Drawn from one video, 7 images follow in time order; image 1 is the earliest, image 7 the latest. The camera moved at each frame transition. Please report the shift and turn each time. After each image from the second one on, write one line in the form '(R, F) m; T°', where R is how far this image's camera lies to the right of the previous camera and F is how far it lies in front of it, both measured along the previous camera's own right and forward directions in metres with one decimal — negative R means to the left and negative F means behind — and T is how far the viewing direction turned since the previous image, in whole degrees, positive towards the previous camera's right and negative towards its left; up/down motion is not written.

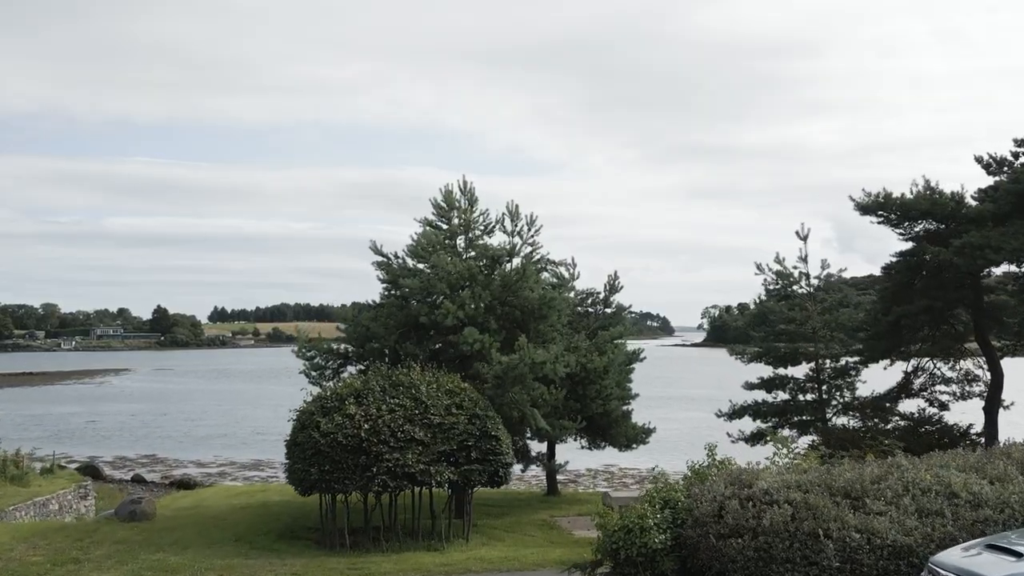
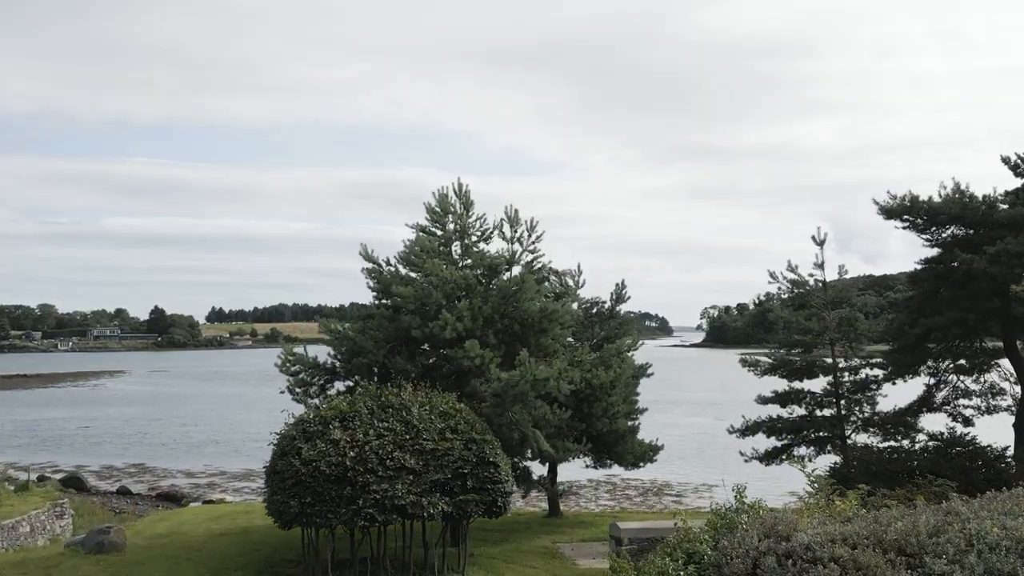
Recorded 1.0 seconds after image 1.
(0.0, +1.2) m; 0°
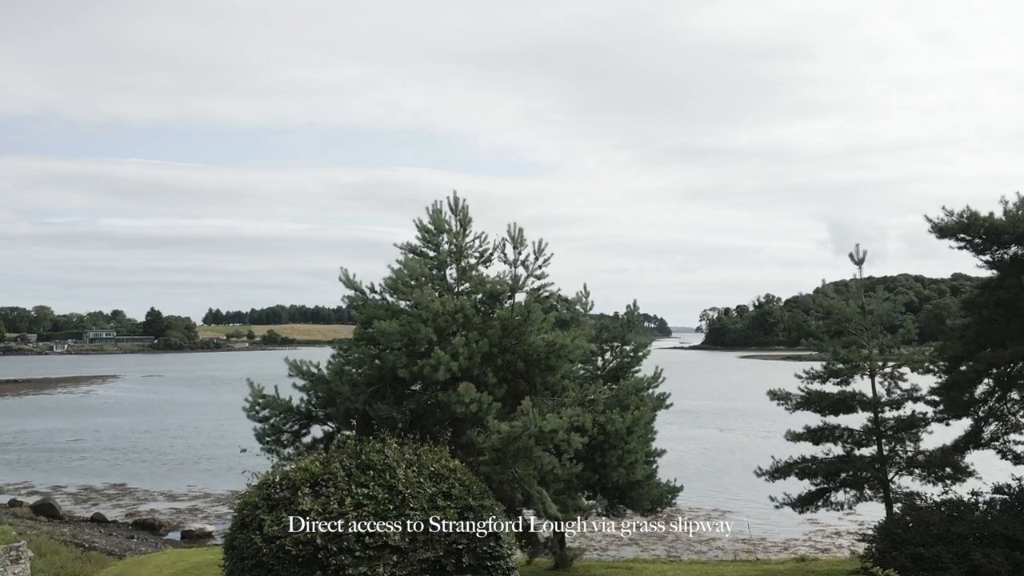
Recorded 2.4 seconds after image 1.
(-0.1, +2.1) m; 0°
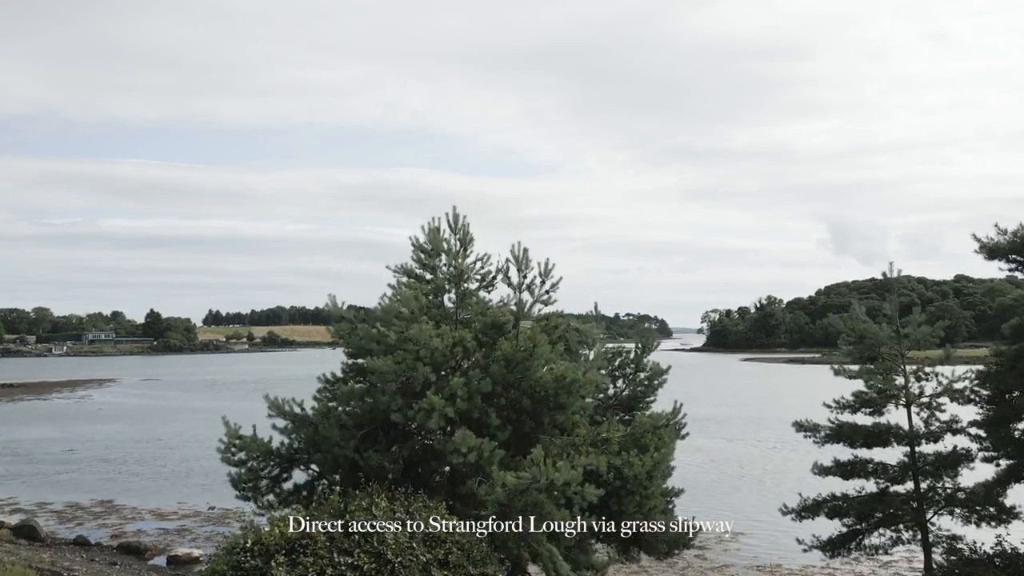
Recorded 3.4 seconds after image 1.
(-0.1, +1.4) m; 0°
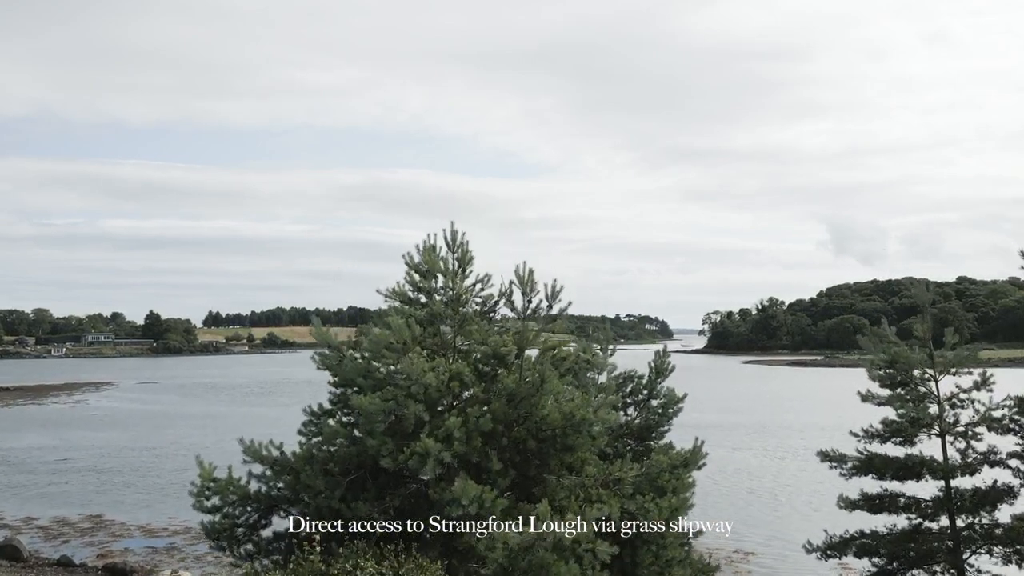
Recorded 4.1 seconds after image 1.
(0.0, +1.2) m; 0°
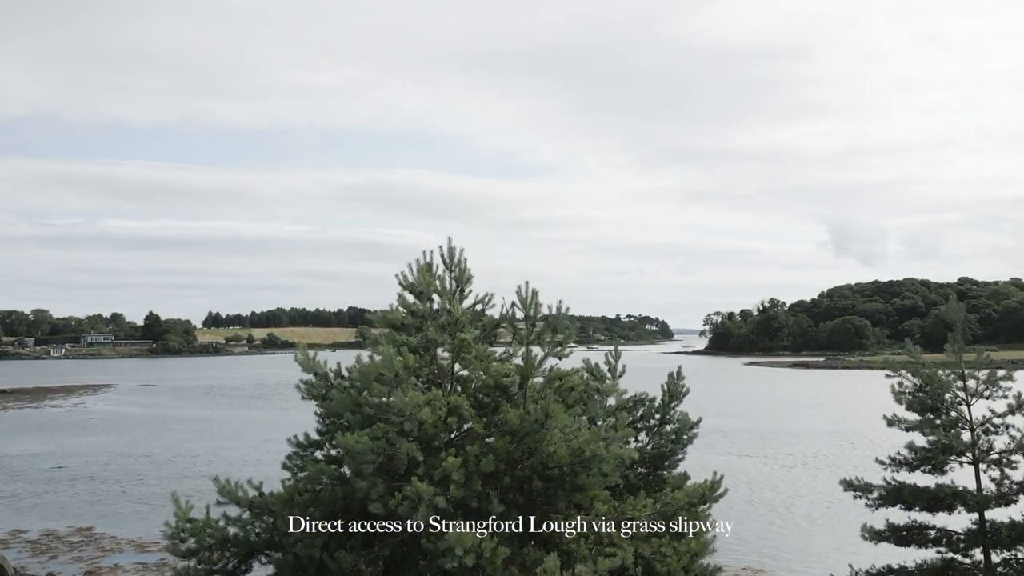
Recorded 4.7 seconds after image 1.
(0.0, +1.0) m; 0°
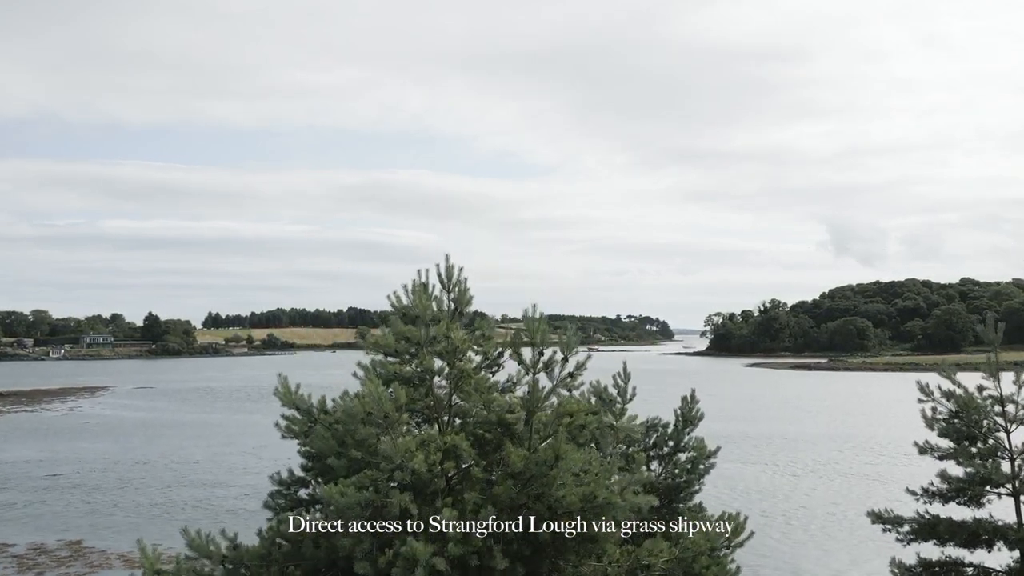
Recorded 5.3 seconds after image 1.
(0.0, +1.1) m; 0°
